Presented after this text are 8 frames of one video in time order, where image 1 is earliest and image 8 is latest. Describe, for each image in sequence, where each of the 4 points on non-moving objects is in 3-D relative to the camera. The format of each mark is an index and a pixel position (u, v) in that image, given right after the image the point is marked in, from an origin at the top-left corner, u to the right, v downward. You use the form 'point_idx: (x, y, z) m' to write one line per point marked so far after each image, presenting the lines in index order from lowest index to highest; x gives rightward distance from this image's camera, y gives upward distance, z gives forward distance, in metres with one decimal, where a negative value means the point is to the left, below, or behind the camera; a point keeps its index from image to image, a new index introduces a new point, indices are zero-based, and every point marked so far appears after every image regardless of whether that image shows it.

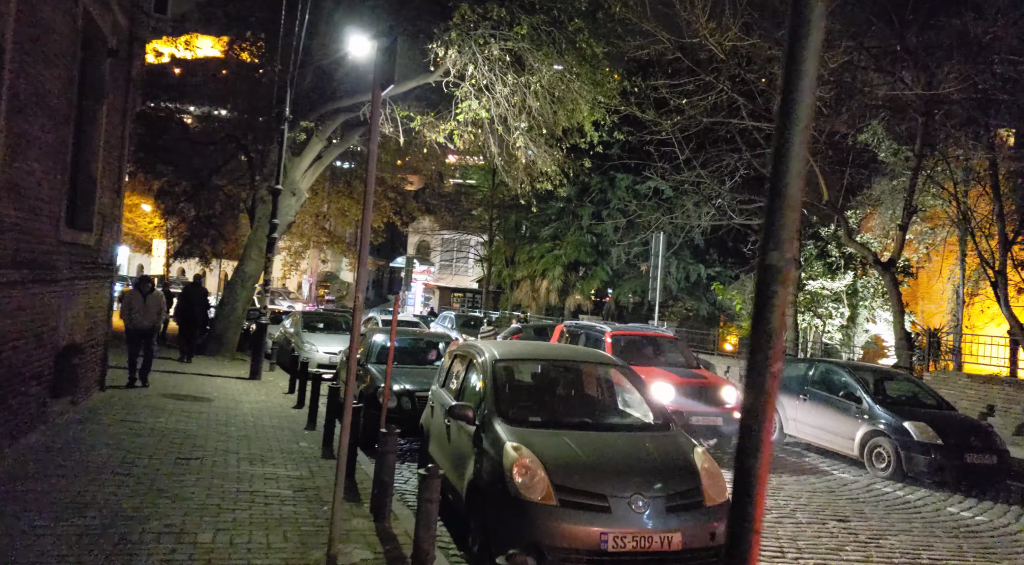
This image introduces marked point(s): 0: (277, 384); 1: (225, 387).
0: (-4.2, -1.8, +16.6) m
1: (-4.7, -1.7, +15.0) m
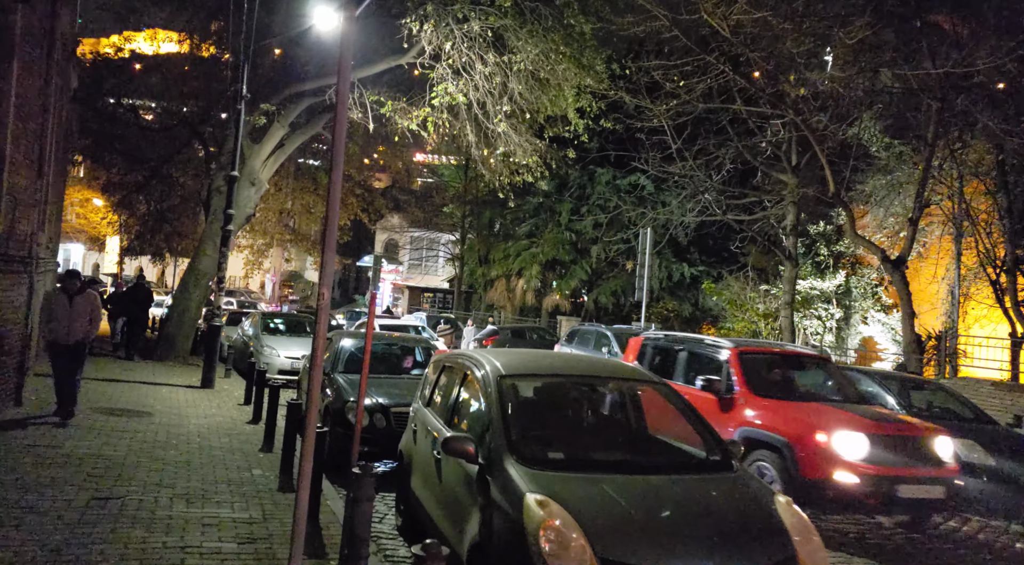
0: (-4.5, -1.8, +14.9) m
1: (-5.0, -1.6, +13.3) m
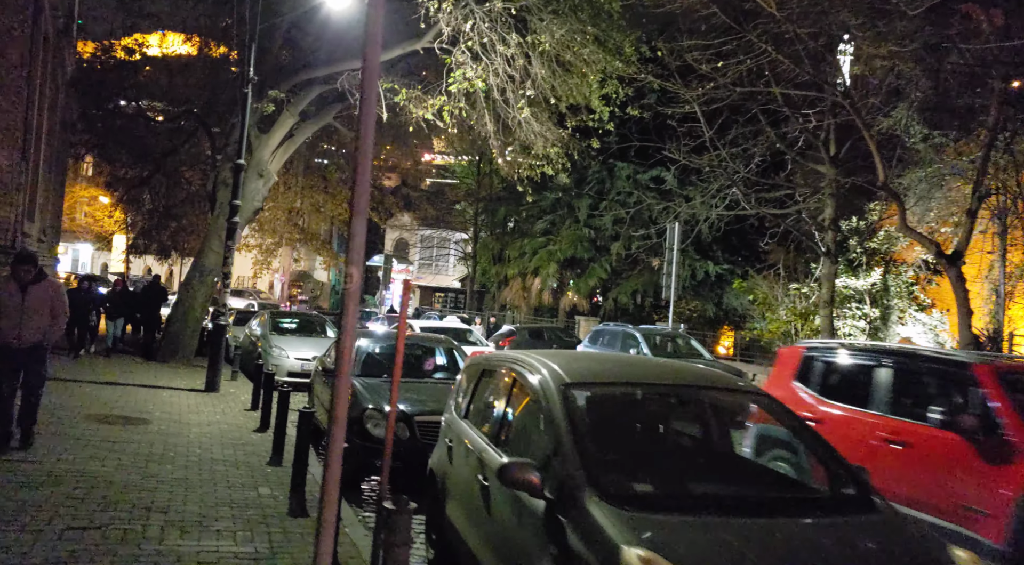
0: (-4.1, -1.7, +13.9) m
1: (-4.6, -1.6, +12.3) m
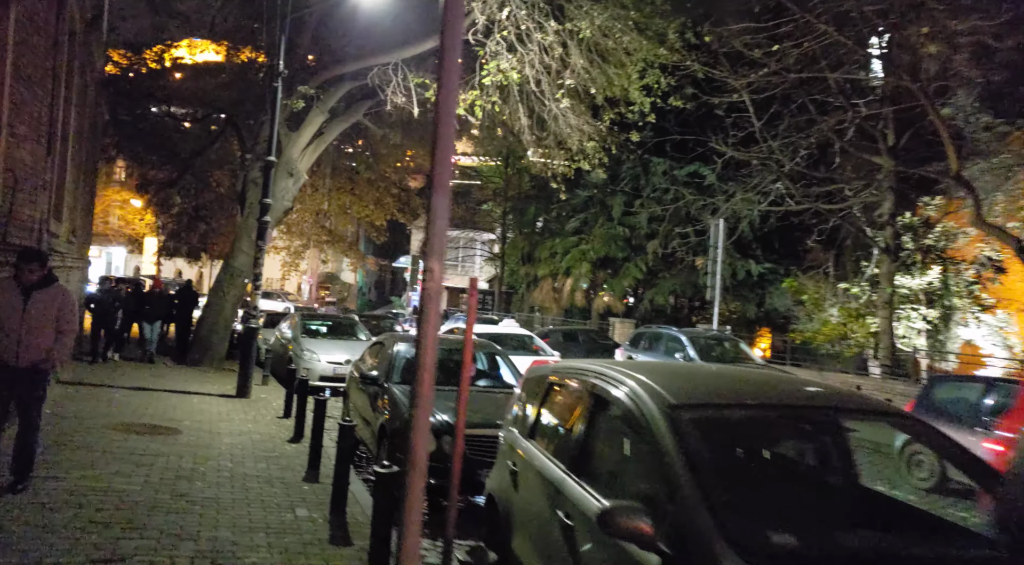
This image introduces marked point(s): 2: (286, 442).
0: (-3.5, -1.8, +13.4) m
1: (-4.0, -1.6, +11.8) m
2: (-2.4, -1.7, +9.9) m
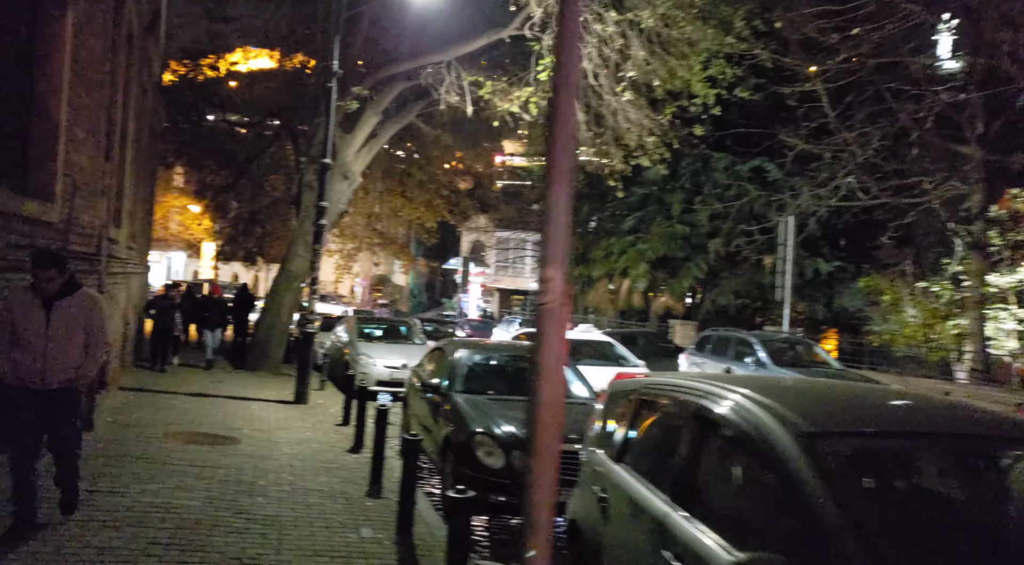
0: (-2.6, -1.8, +13.1) m
1: (-3.2, -1.7, +11.5) m
2: (-1.7, -1.8, +9.6) m
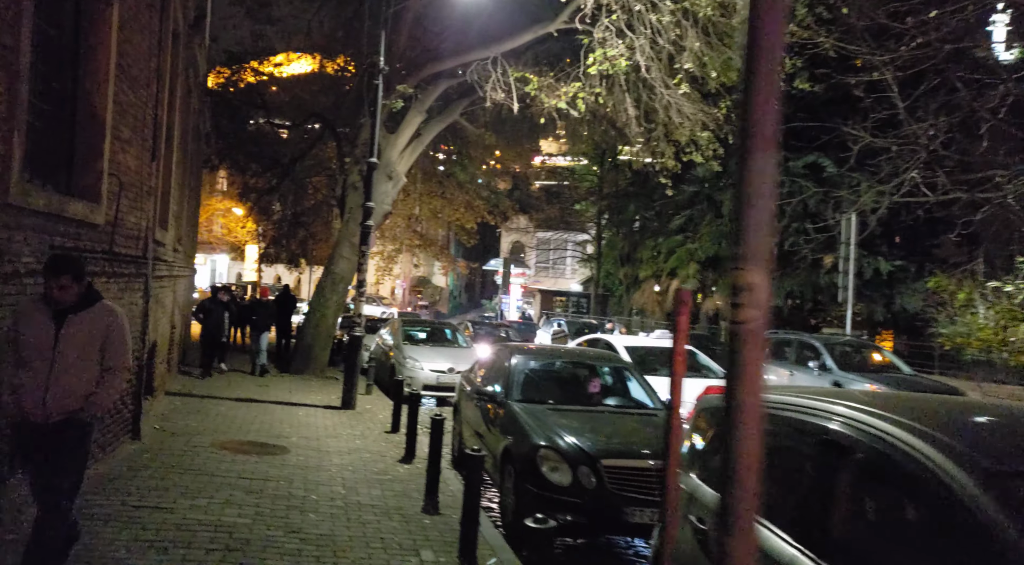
0: (-1.9, -1.9, +12.7) m
1: (-2.5, -1.7, +11.2) m
2: (-1.1, -1.8, +9.2) m
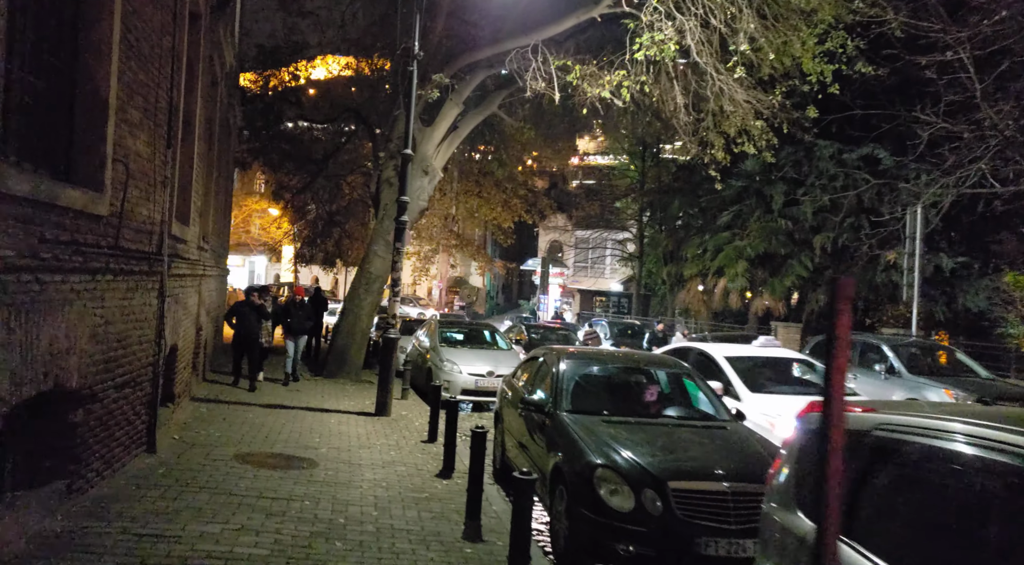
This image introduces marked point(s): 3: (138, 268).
0: (-1.3, -1.8, +12.0) m
1: (-2.0, -1.7, +10.5) m
2: (-0.7, -1.8, +8.4) m
3: (-2.8, +0.1, +7.0) m
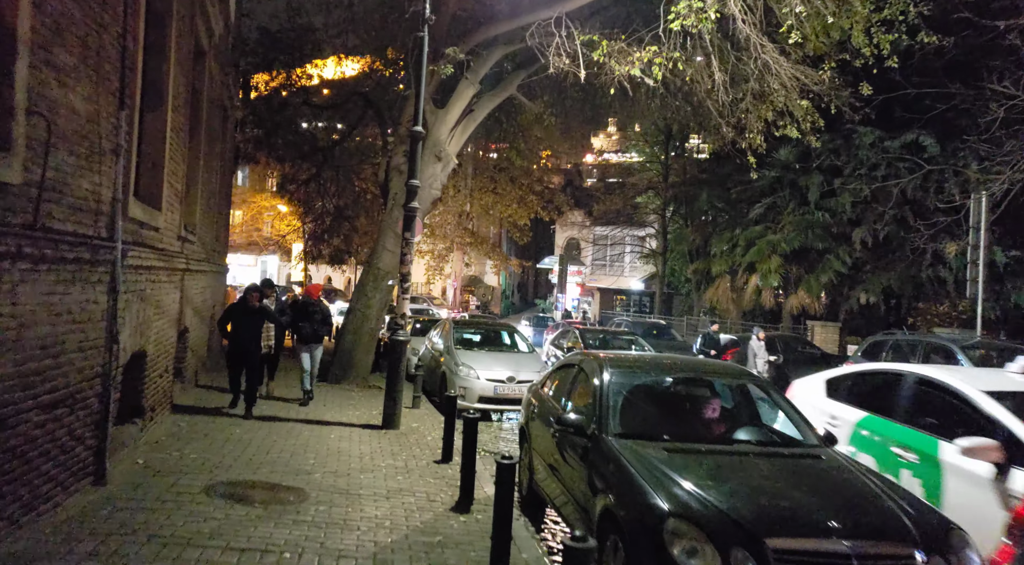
0: (-1.0, -1.8, +10.5) m
1: (-1.7, -1.7, +9.0) m
2: (-0.5, -1.7, +6.9) m
3: (-2.6, +0.2, +5.5) m
